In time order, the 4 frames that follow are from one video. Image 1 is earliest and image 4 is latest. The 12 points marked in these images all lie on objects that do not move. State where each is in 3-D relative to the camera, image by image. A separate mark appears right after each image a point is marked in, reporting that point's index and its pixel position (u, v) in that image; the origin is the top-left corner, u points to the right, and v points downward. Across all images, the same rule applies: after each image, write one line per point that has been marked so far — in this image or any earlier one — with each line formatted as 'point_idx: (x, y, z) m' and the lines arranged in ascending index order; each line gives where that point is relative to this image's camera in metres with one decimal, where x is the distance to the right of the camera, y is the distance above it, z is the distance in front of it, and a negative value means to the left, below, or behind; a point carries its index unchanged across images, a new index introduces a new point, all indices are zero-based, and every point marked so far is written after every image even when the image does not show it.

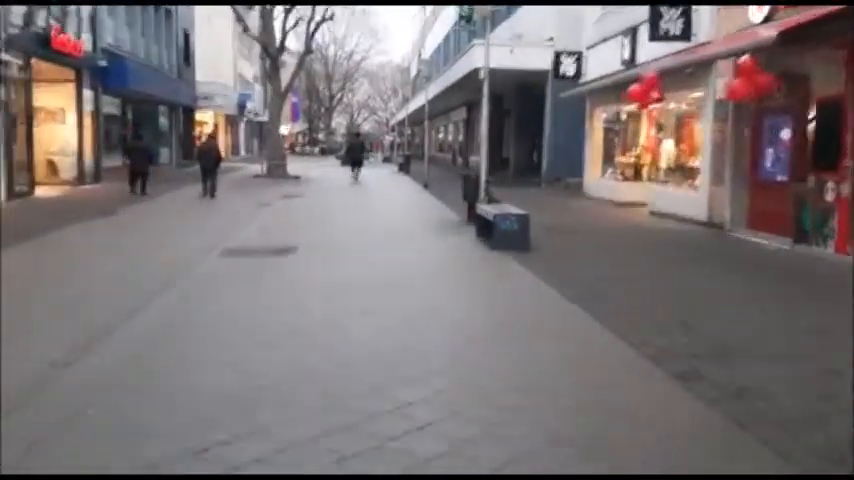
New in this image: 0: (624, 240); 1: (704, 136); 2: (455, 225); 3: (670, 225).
0: (+3.6, 0.0, +13.9) m
1: (+5.4, +2.0, +14.6) m
2: (+0.7, +0.5, +19.1) m
3: (+4.8, +0.3, +15.0) m
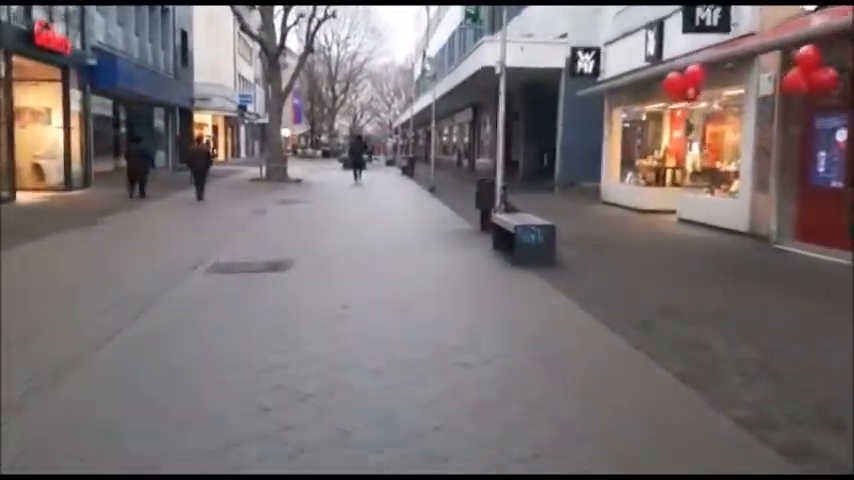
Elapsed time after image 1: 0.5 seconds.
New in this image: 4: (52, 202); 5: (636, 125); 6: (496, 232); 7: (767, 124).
0: (+3.8, -0.2, +12.6) m
1: (+5.5, +1.8, +13.3) m
2: (+0.9, +0.3, +17.8) m
3: (+5.0, +0.1, +13.7) m
4: (-9.7, +1.0, +19.6) m
5: (+5.3, +3.0, +19.4) m
6: (+1.1, +0.1, +12.1) m
7: (+5.6, +1.9, +12.6) m
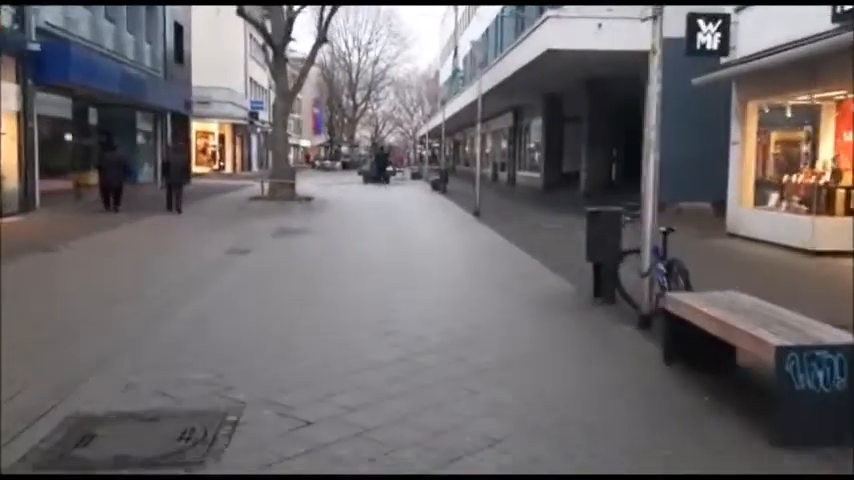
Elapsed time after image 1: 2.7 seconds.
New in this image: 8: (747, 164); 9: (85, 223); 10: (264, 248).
0: (+4.6, -1.0, +6.8) m
1: (+6.3, +1.0, +7.4) m
2: (+1.9, -0.6, +12.0) m
3: (+5.8, -0.7, +7.8) m
4: (-8.8, +0.1, +14.1) m
5: (+6.3, +2.1, +13.6) m
6: (+1.9, -0.7, +6.3) m
7: (+6.4, +1.1, +6.7) m
8: (+6.1, +1.5, +14.7) m
9: (-7.7, +0.3, +17.0) m
10: (-3.4, -0.3, +15.6) m
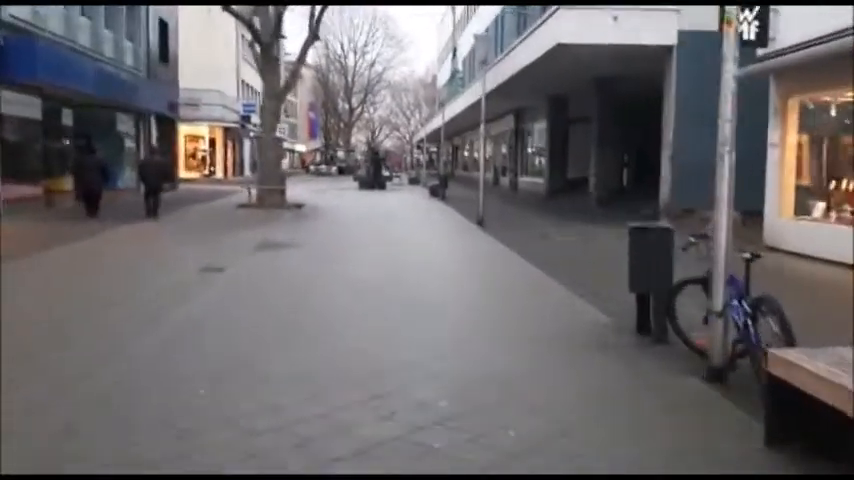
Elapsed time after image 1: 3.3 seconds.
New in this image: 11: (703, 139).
0: (+4.6, -1.2, +5.2) m
1: (+6.4, +0.8, +5.8) m
2: (+1.9, -0.8, +10.5) m
3: (+5.9, -0.9, +6.2) m
4: (-8.7, -0.1, +12.5) m
5: (+6.3, +1.8, +12.0) m
6: (+2.0, -0.8, +4.8) m
7: (+6.5, +0.9, +5.2) m
8: (+6.1, +1.3, +13.2) m
9: (-7.7, 0.0, +15.4) m
10: (-3.4, -0.5, +14.0) m
11: (+6.0, +2.2, +16.4) m
